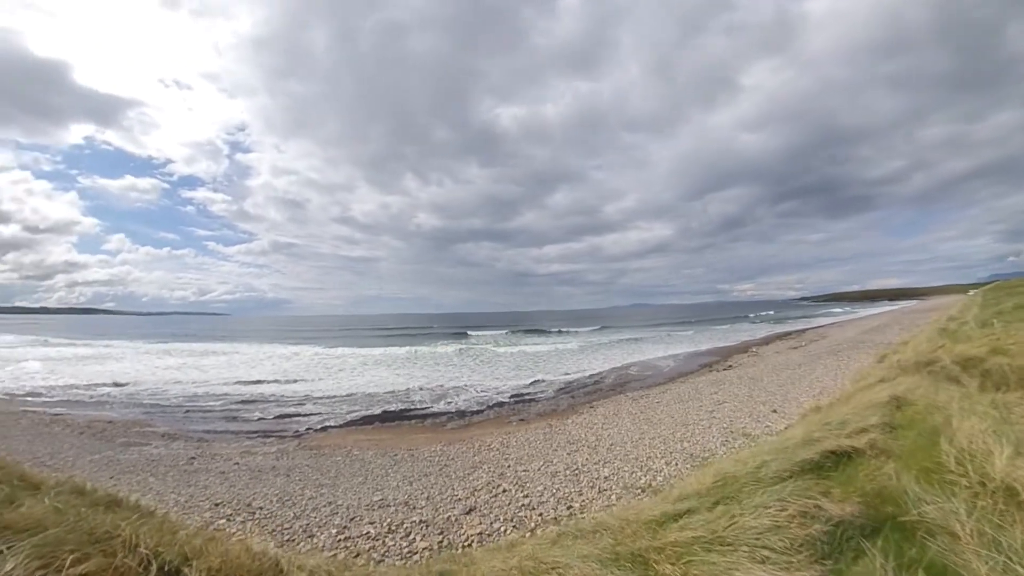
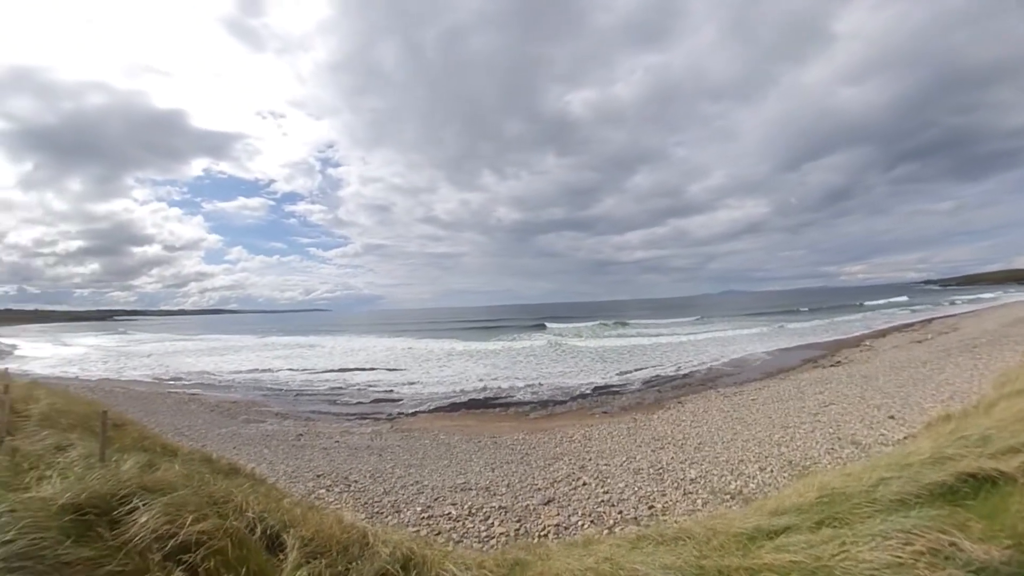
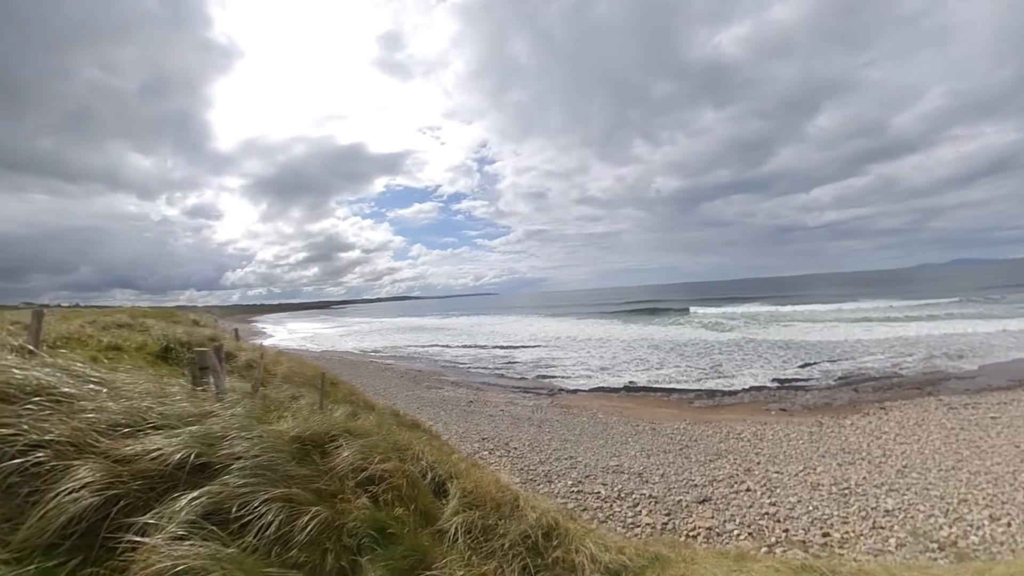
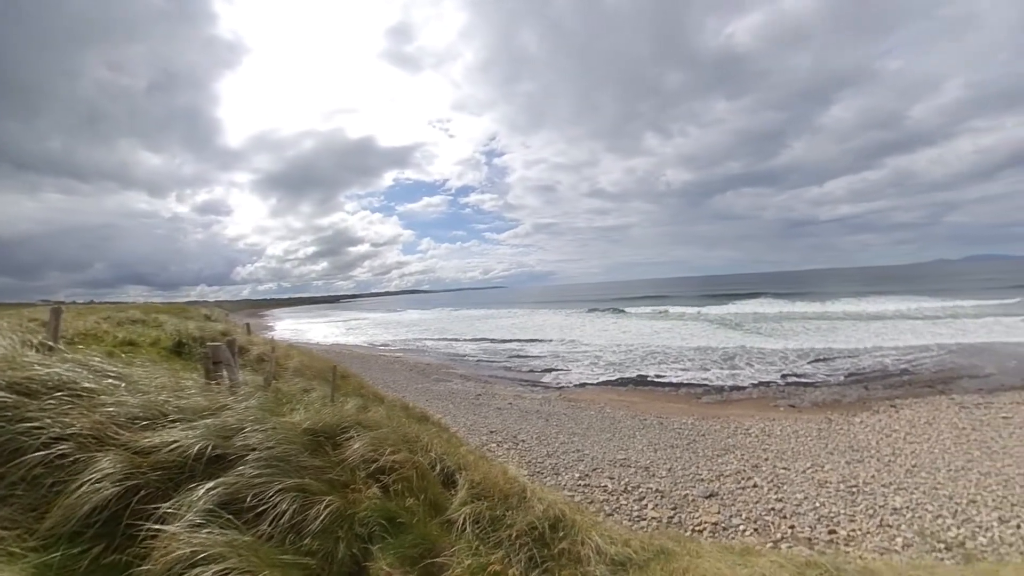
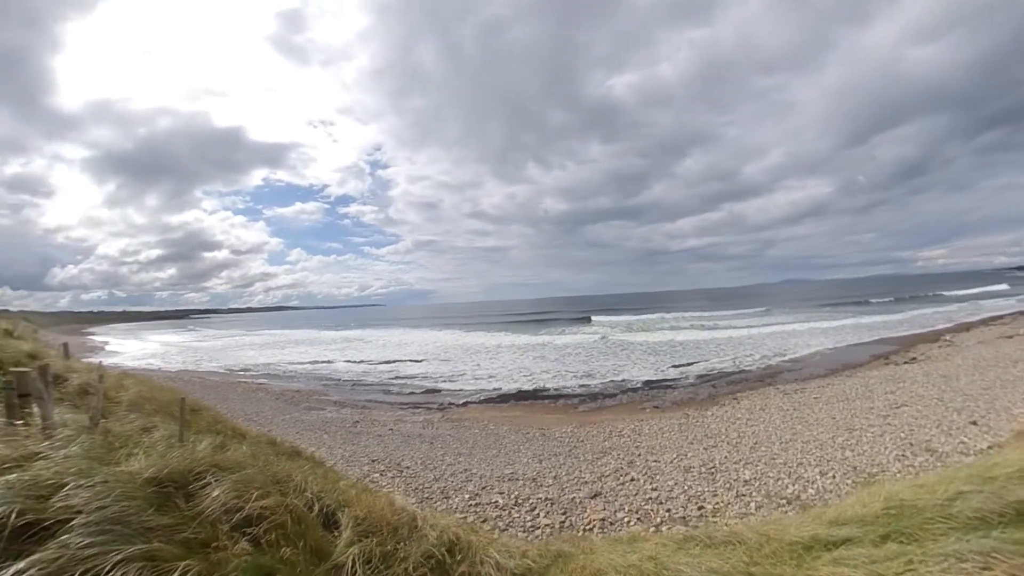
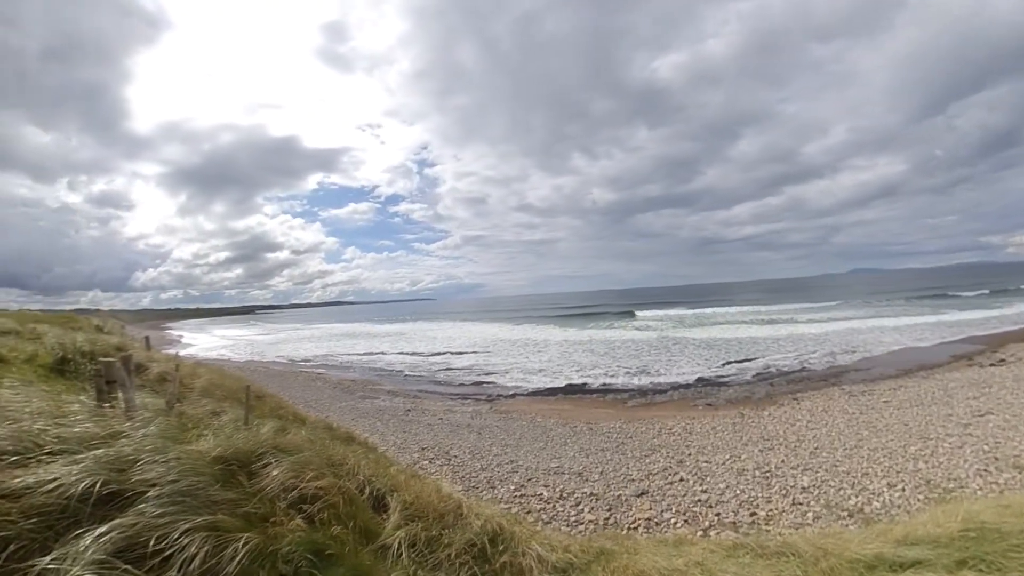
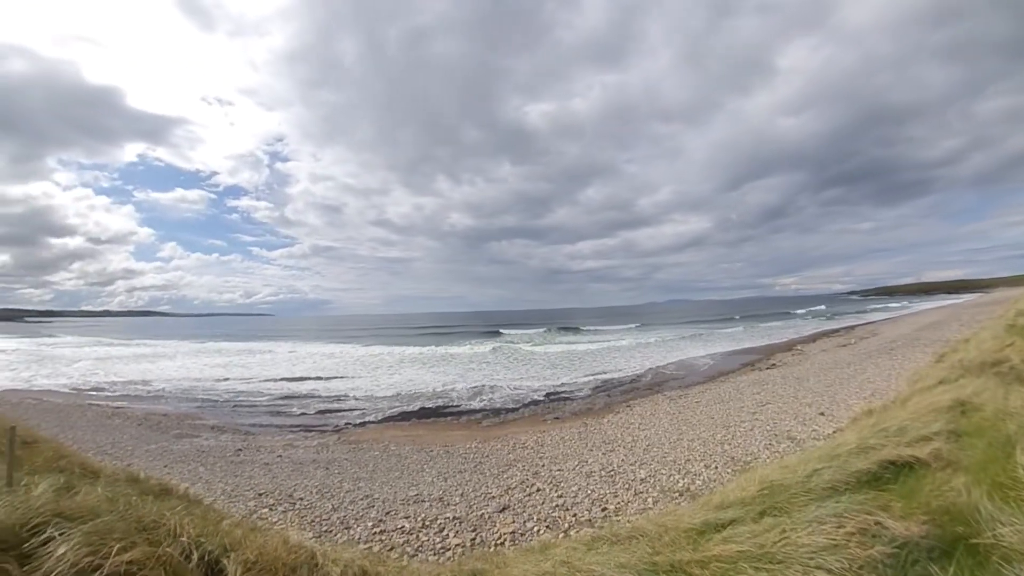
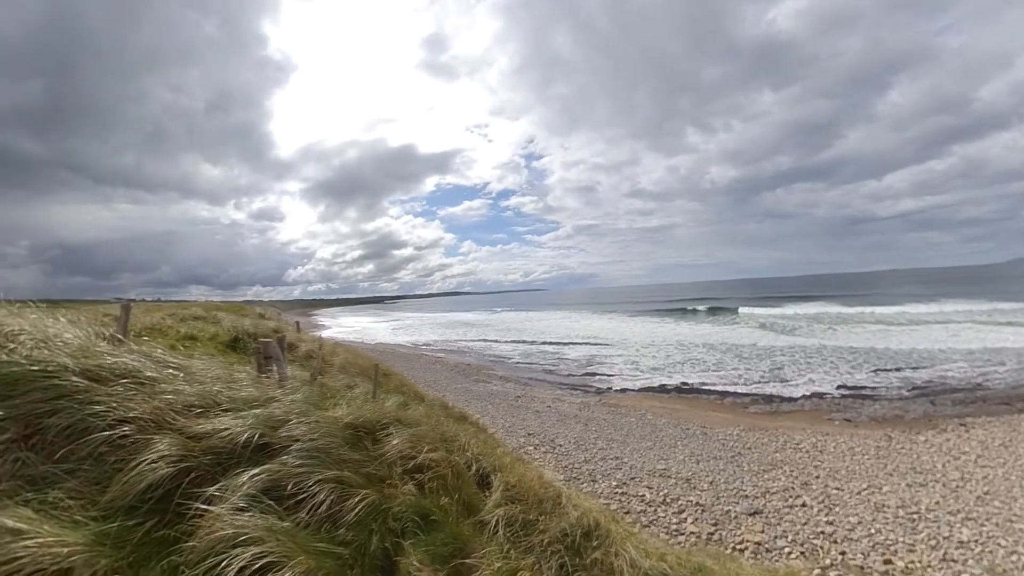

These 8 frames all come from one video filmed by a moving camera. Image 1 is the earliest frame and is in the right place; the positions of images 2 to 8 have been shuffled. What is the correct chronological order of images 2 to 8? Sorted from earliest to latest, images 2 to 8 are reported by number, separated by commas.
7, 2, 5, 6, 3, 8, 4
